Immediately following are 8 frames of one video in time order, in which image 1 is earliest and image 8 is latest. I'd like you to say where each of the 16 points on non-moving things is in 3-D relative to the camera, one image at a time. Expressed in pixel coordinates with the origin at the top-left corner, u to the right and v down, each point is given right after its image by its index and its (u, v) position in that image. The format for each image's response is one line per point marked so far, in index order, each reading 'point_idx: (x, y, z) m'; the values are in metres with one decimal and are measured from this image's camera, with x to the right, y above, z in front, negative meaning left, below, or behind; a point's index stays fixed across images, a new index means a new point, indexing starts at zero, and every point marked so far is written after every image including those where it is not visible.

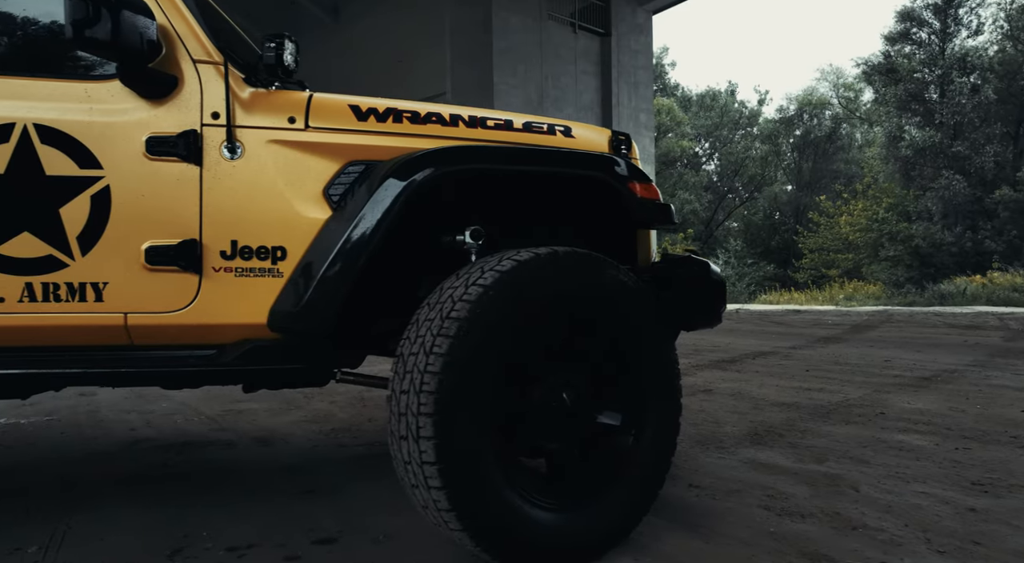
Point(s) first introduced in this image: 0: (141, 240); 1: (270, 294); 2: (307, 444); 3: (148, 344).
0: (-1.1, +0.1, +2.3) m
1: (-0.7, 0.0, +2.4) m
2: (-1.4, -1.1, +5.0) m
3: (-1.1, -0.2, +2.3) m
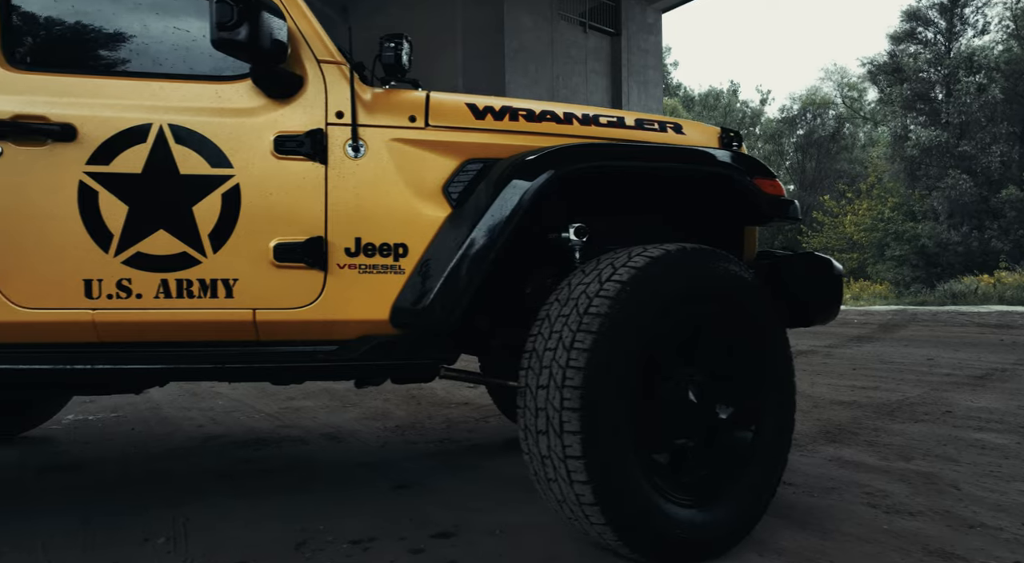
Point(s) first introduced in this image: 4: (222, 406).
0: (-0.7, +0.1, +2.3) m
1: (-0.4, 0.0, +2.4) m
2: (-0.9, -1.0, +5.0) m
3: (-0.7, -0.2, +2.4) m
4: (-2.6, -1.1, +6.8) m
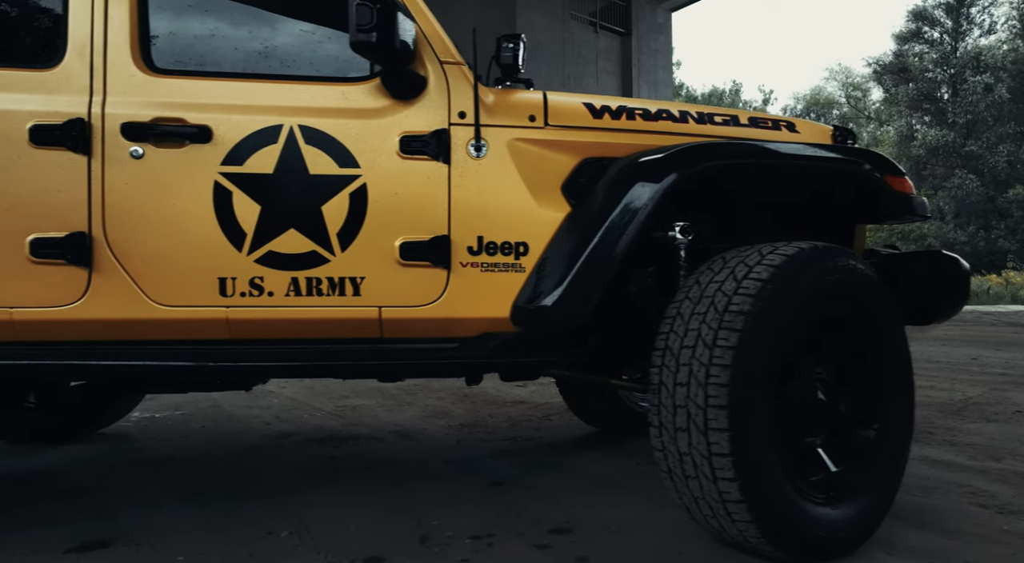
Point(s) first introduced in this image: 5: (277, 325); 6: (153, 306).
0: (-0.4, +0.1, +2.4) m
1: (0.0, 0.0, +2.4) m
2: (-0.5, -1.0, +5.1) m
3: (-0.4, -0.2, +2.4) m
4: (-2.1, -1.1, +6.9) m
5: (-0.7, -0.1, +2.3) m
6: (-1.0, -0.1, +2.3) m
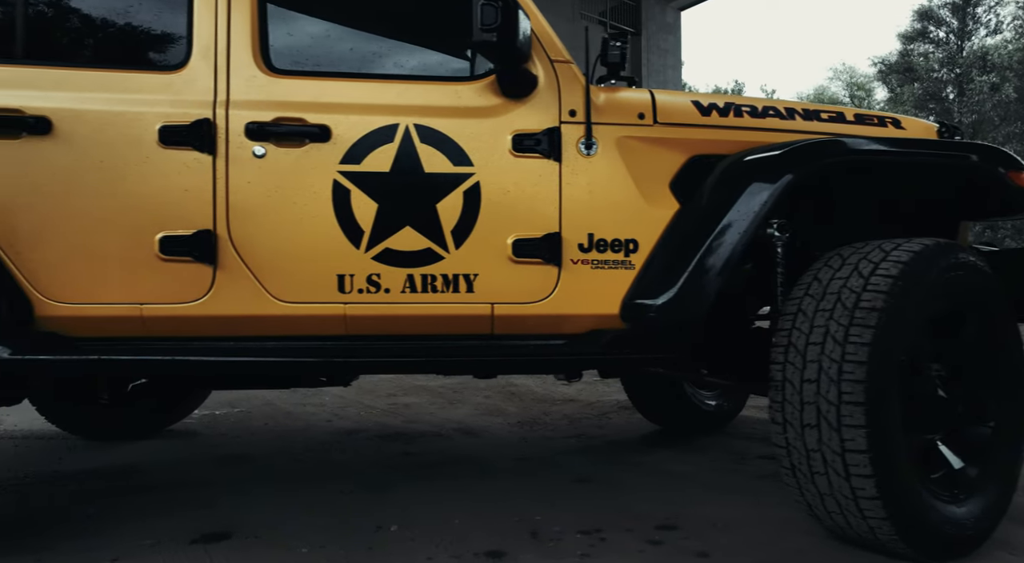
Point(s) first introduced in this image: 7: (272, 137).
0: (0.0, +0.1, +2.4) m
1: (+0.4, 0.0, +2.4) m
2: (0.0, -1.0, +5.1) m
3: (0.0, -0.2, +2.4) m
4: (-1.6, -1.1, +6.9) m
5: (-0.4, -0.1, +2.4) m
6: (-0.7, -0.1, +2.3) m
7: (-0.7, +0.4, +2.3) m
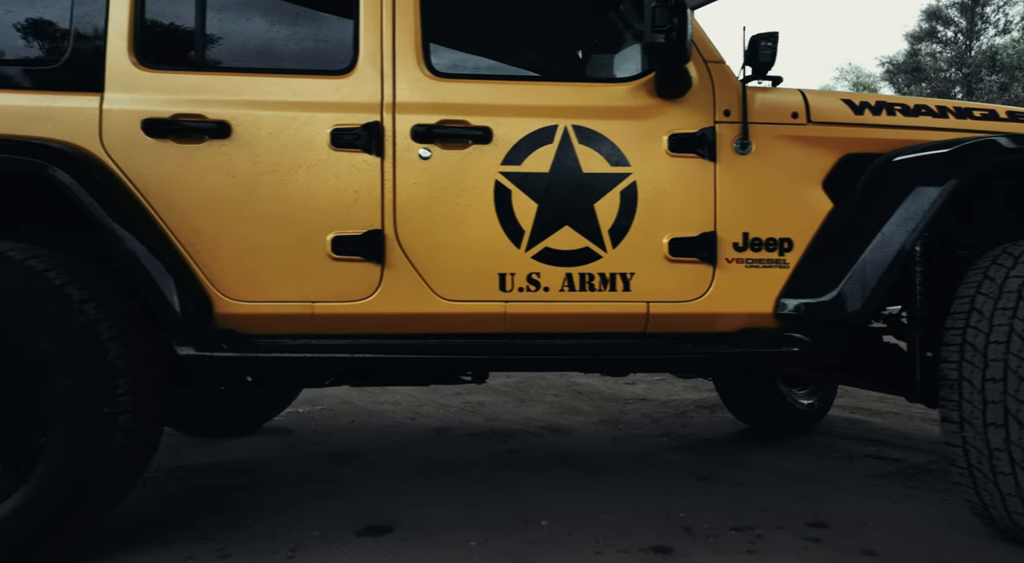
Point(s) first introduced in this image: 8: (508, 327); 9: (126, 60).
0: (+0.5, +0.2, +2.4) m
1: (+0.8, 0.0, +2.4) m
2: (+0.6, -1.0, +5.1) m
3: (+0.5, -0.2, +2.5) m
4: (-1.0, -1.1, +7.0) m
5: (+0.1, -0.1, +2.4) m
6: (-0.2, -0.1, +2.3) m
7: (-0.2, +0.4, +2.3) m
8: (0.0, -0.1, +2.4) m
9: (-1.1, +0.7, +2.3) m
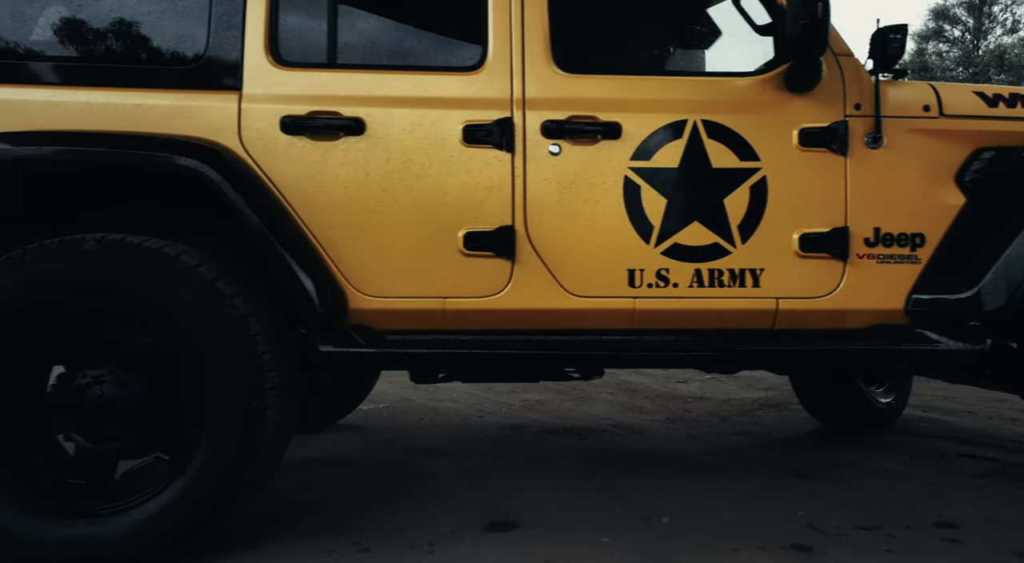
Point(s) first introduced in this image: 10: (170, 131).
0: (+0.9, +0.2, +2.4) m
1: (+1.2, 0.0, +2.4) m
2: (+1.0, -1.0, +5.1) m
3: (+0.9, -0.1, +2.4) m
4: (-0.4, -1.0, +7.0) m
5: (+0.5, -0.1, +2.4) m
6: (+0.2, 0.0, +2.3) m
7: (+0.2, +0.4, +2.3) m
8: (+0.4, -0.1, +2.4) m
9: (-0.7, +0.7, +2.3) m
10: (-1.0, +0.4, +2.2) m
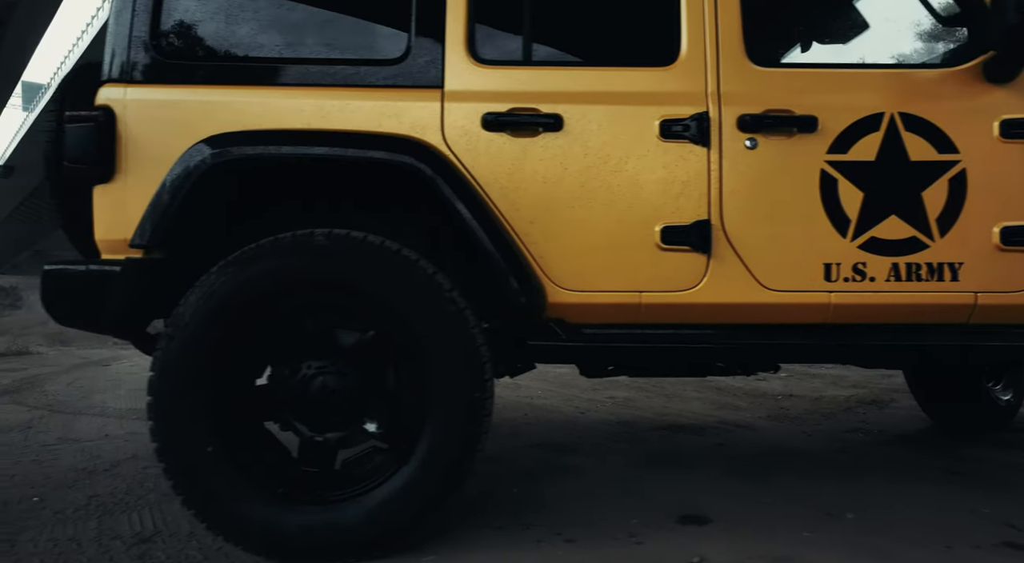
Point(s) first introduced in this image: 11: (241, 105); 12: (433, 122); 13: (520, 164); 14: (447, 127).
0: (+1.5, +0.2, +2.3) m
1: (+1.8, 0.0, +2.3) m
2: (+1.8, -1.0, +5.0) m
3: (+1.5, -0.1, +2.4) m
4: (+0.4, -1.0, +7.1) m
5: (+1.1, -0.1, +2.4) m
6: (+0.8, 0.0, +2.3) m
7: (+0.8, +0.5, +2.3) m
8: (+1.0, -0.1, +2.4) m
9: (-0.2, +0.7, +2.3) m
10: (-0.4, +0.4, +2.3) m
11: (-0.8, +0.5, +2.3) m
12: (-0.2, +0.5, +2.3) m
13: (0.0, +0.4, +2.3) m
14: (-0.2, +0.5, +2.3) m
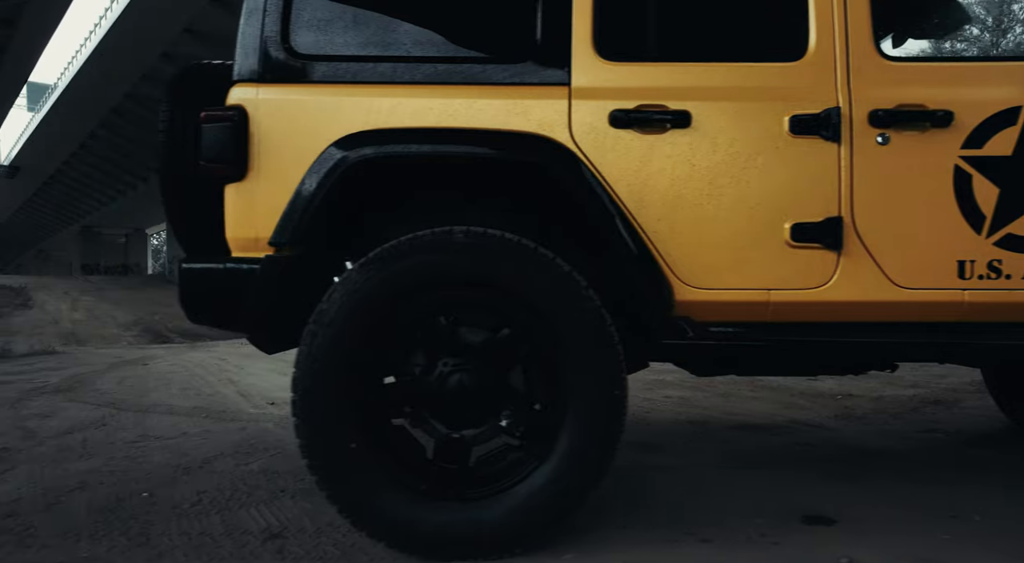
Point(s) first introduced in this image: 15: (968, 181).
0: (+1.8, +0.2, +2.3) m
1: (+2.2, 0.0, +2.3) m
2: (+2.2, -1.0, +5.0) m
3: (+1.8, -0.1, +2.3) m
4: (+1.0, -1.0, +7.0) m
5: (+1.5, -0.1, +2.3) m
6: (+1.1, 0.0, +2.3) m
7: (+1.1, +0.5, +2.3) m
8: (+1.4, -0.1, +2.3) m
9: (+0.2, +0.7, +2.3) m
10: (0.0, +0.5, +2.3) m
11: (-0.4, +0.5, +2.3) m
12: (+0.1, +0.5, +2.3) m
13: (+0.4, +0.4, +2.3) m
14: (+0.2, +0.5, +2.3) m
15: (+1.4, +0.3, +2.3) m
